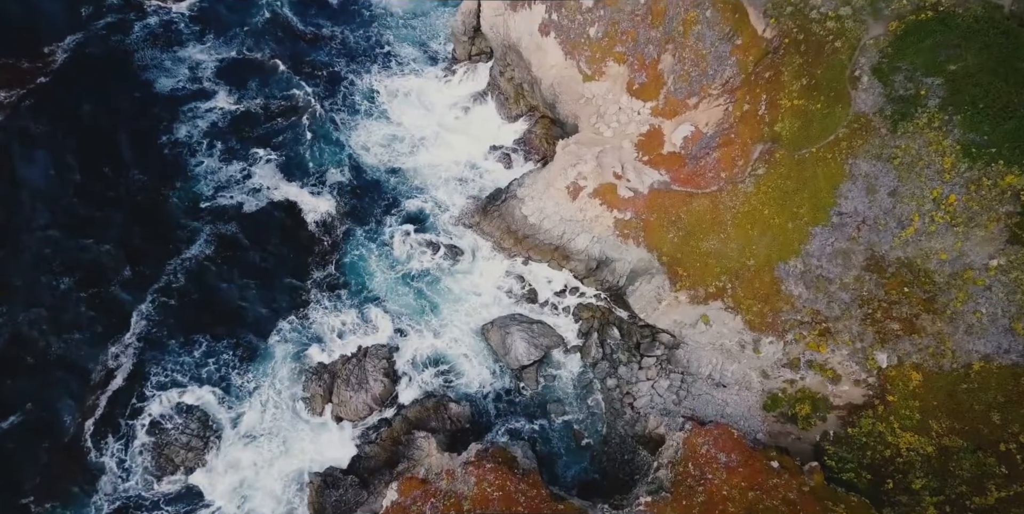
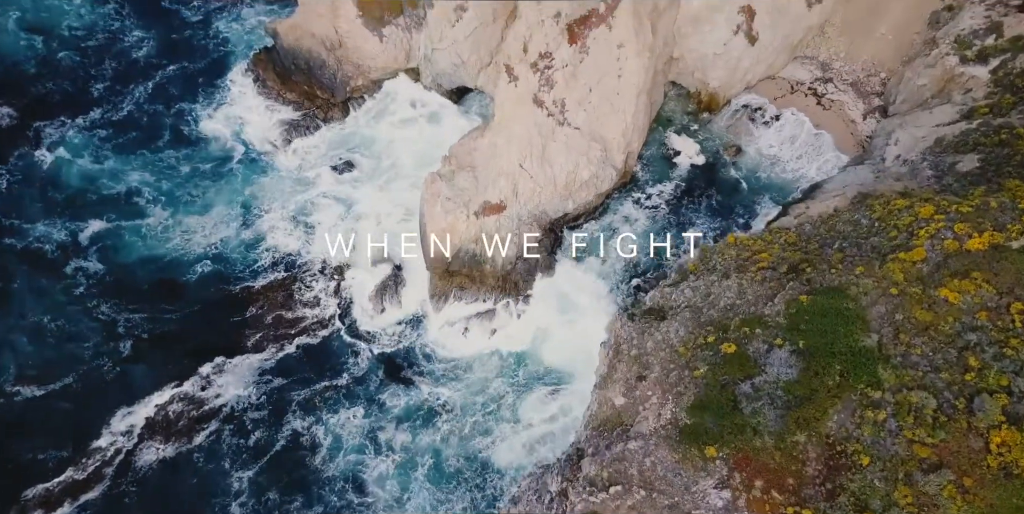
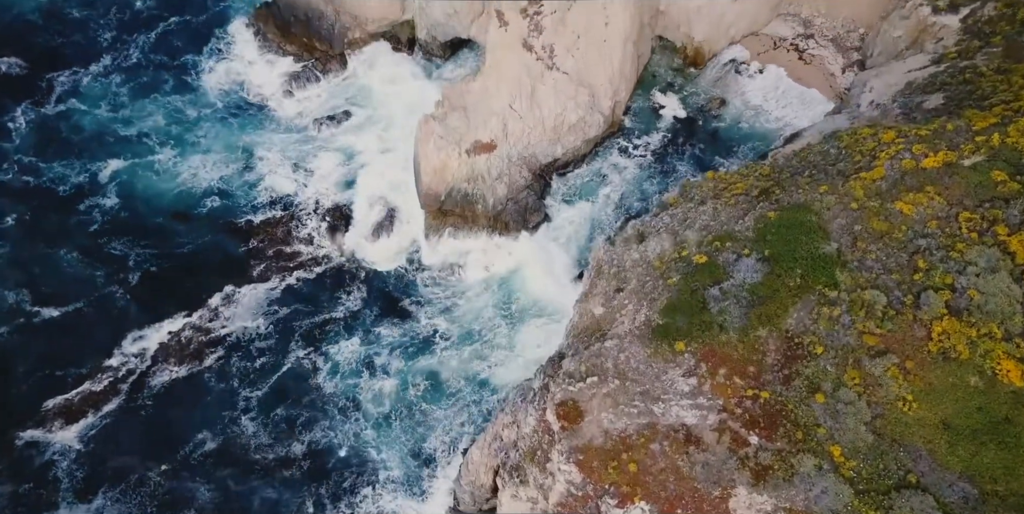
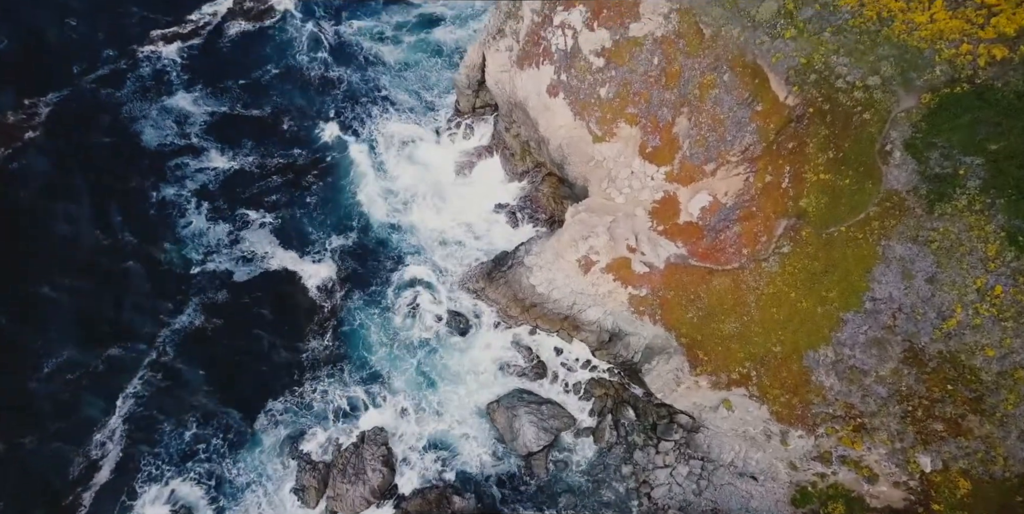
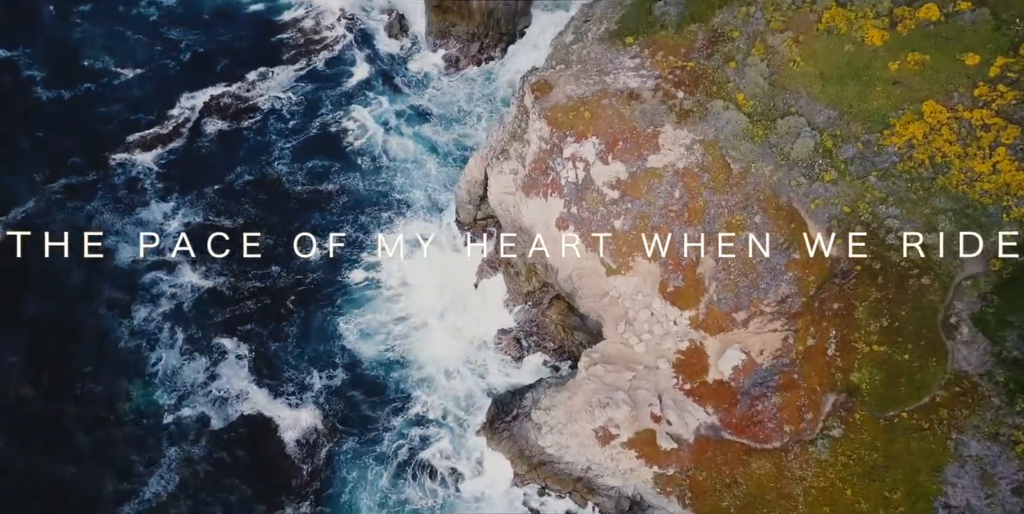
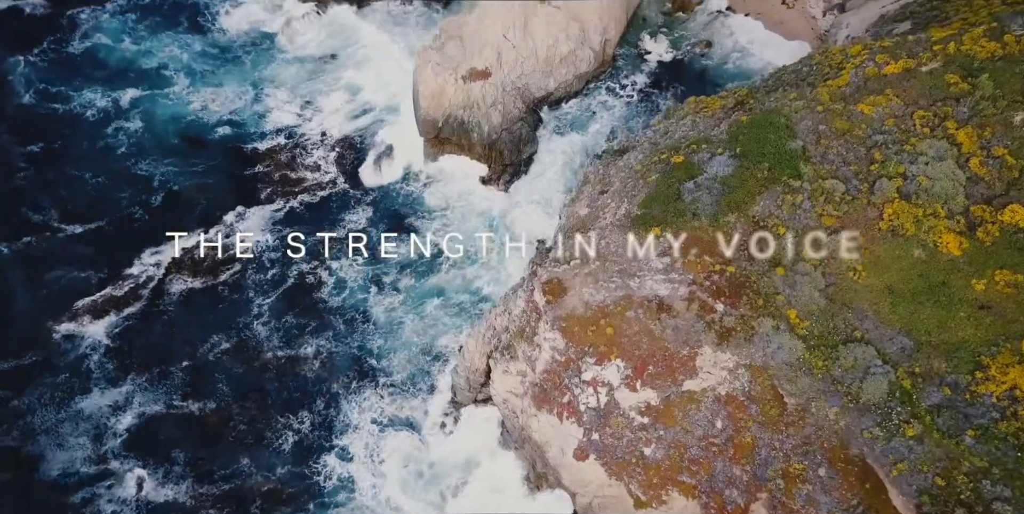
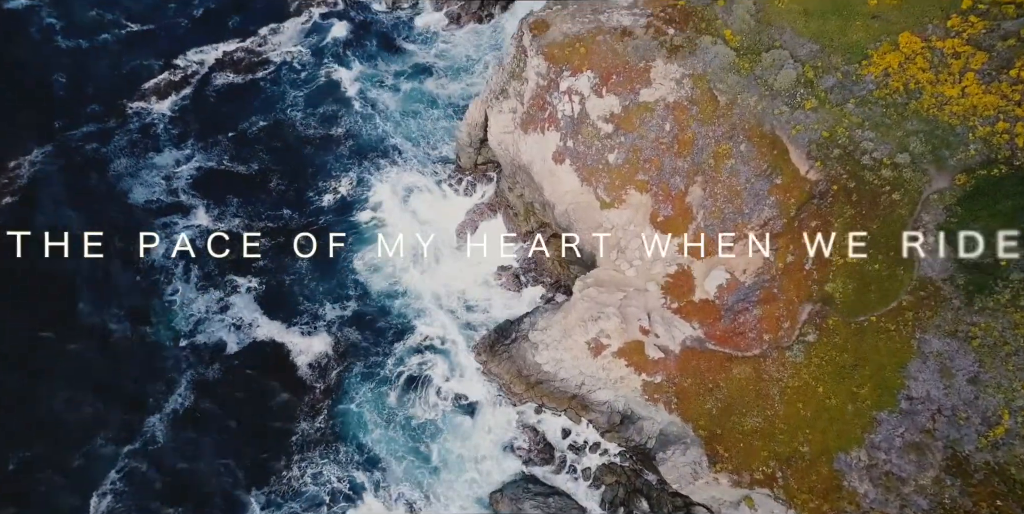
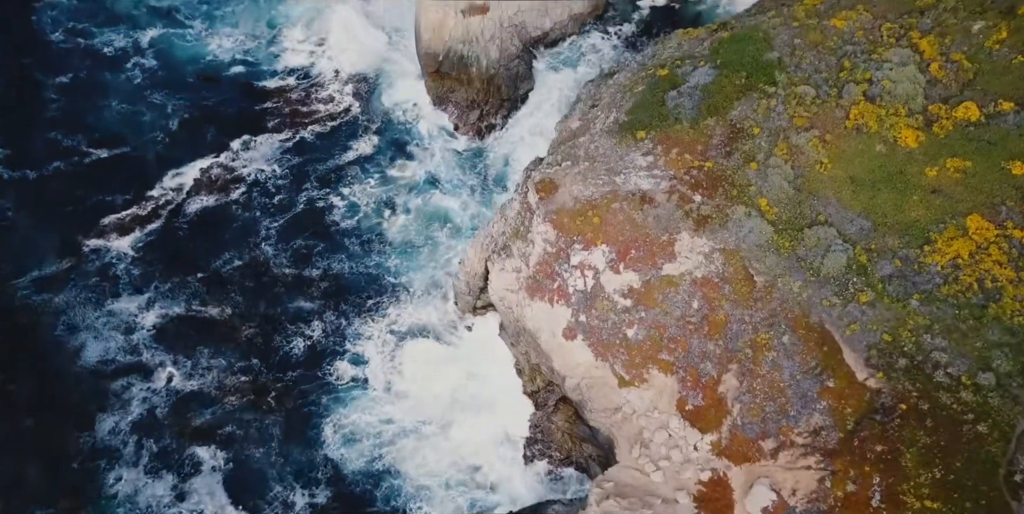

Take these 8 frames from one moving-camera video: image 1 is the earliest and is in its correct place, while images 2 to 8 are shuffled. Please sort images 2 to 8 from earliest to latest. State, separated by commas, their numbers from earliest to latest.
4, 7, 5, 8, 6, 3, 2
